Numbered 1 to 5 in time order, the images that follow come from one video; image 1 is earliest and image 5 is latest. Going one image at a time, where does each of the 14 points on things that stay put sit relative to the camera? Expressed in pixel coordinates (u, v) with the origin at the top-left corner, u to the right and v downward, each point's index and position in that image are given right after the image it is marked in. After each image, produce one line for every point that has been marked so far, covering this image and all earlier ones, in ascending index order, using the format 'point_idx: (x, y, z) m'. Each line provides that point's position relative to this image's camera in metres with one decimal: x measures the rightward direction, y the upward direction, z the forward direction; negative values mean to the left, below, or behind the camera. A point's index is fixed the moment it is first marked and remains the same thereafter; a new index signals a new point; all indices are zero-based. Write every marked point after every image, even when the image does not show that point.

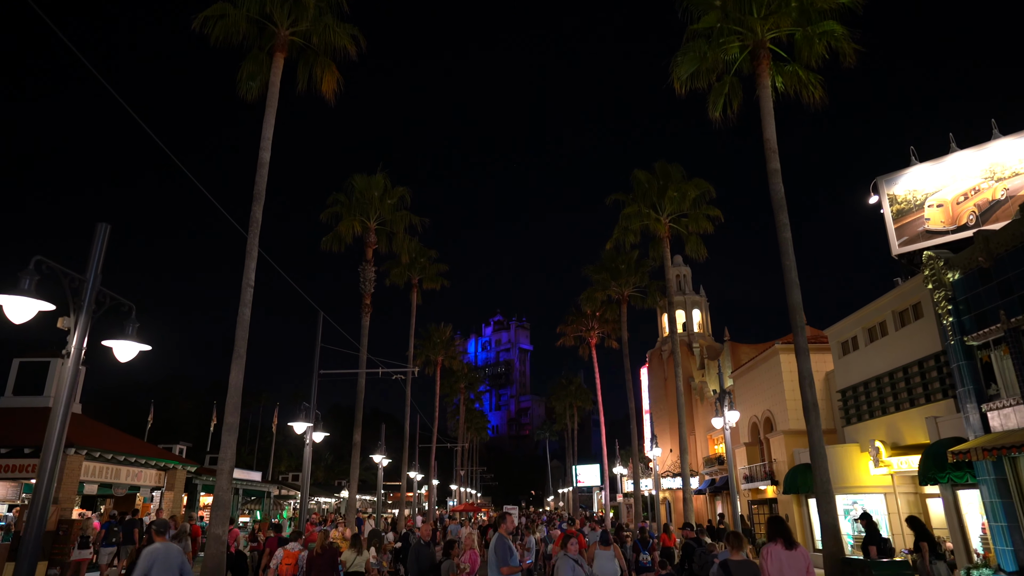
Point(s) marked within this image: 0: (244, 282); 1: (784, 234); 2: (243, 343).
0: (-6.3, +0.2, +15.3) m
1: (+6.4, +1.3, +15.1) m
2: (-6.2, -1.3, +14.8) m
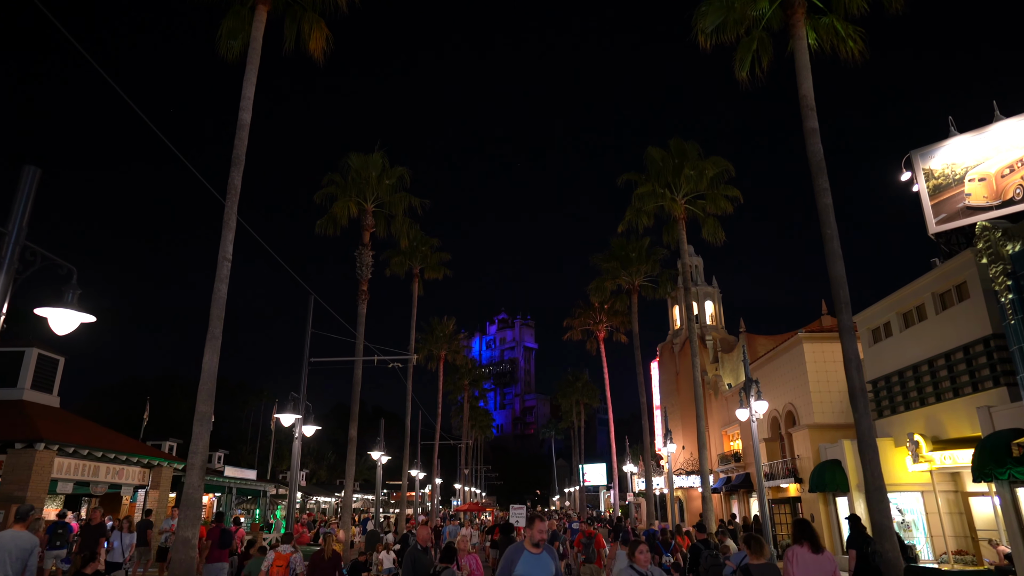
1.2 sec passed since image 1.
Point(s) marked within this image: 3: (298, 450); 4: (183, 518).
0: (-6.2, +0.7, +13.7) m
1: (+6.5, +1.9, +13.5) m
2: (-6.0, -0.7, +13.2) m
3: (-6.0, -4.6, +18.0) m
4: (-6.1, -4.3, +11.9) m
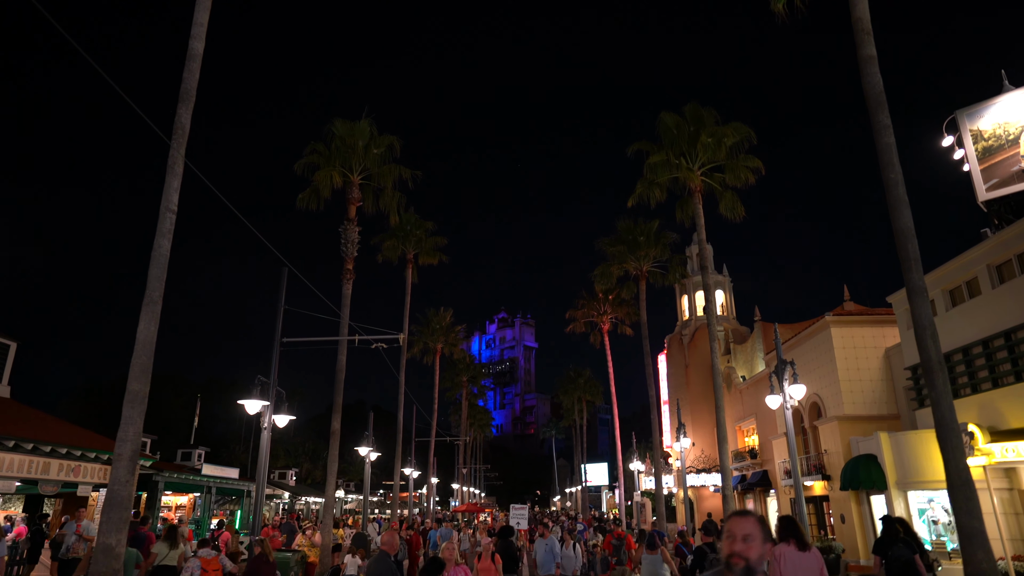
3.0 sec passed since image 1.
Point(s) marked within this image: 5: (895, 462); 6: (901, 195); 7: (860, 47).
0: (-6.2, +1.5, +11.5) m
1: (+6.5, +2.6, +11.3) m
2: (-6.0, +0.1, +11.0) m
3: (-6.0, -3.8, +15.8) m
4: (-6.1, -3.5, +9.7) m
5: (+11.6, -5.3, +19.6) m
6: (+6.6, +1.6, +11.0) m
7: (+6.4, +4.4, +11.8) m
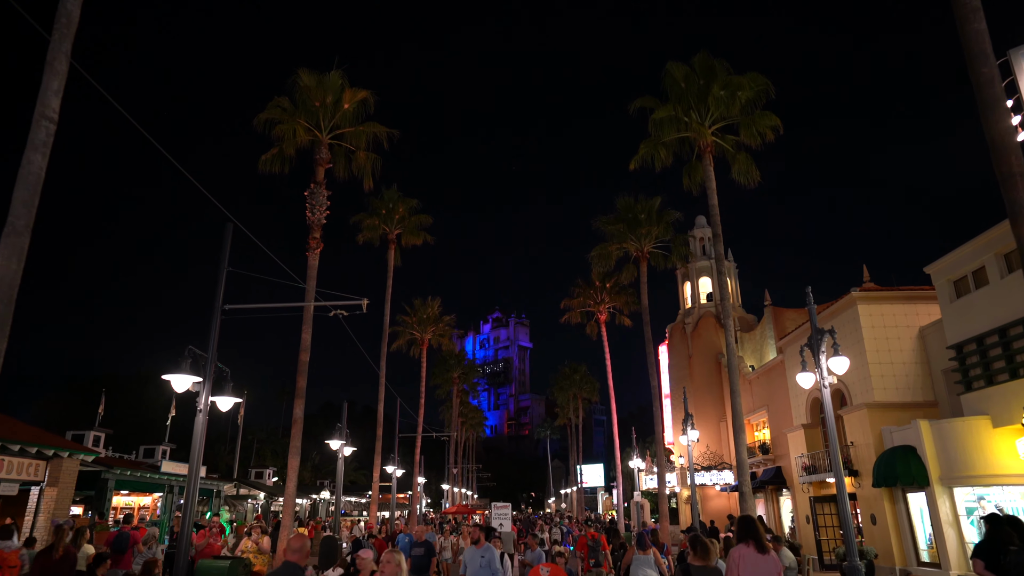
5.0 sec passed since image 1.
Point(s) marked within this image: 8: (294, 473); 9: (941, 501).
0: (-6.5, +2.4, +8.9) m
1: (+6.3, +3.6, +8.7) m
2: (-6.3, +1.0, +8.3) m
3: (-6.3, -2.9, +13.1) m
4: (-6.4, -2.5, +7.0) m
5: (+11.3, -4.4, +17.1) m
6: (+6.3, +2.5, +8.4) m
7: (+6.1, +5.4, +9.3) m
8: (-6.3, -5.4, +18.7) m
9: (+11.2, -5.5, +16.8) m
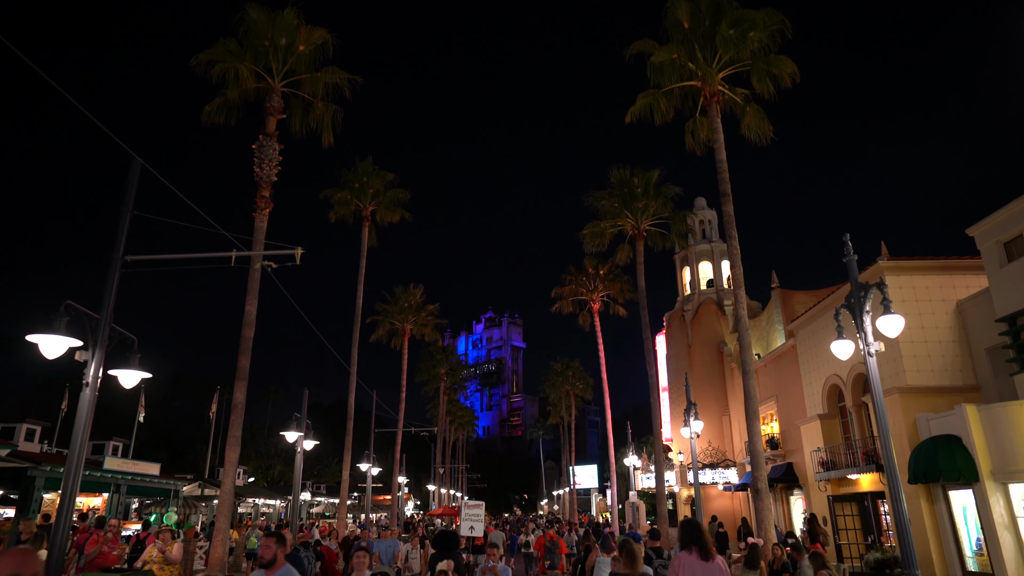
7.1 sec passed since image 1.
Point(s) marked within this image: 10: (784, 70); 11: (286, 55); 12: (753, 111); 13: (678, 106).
0: (-7.0, +3.4, +6.2) m
1: (+5.8, +4.5, +6.1) m
2: (-6.8, +2.0, +5.6) m
3: (-6.9, -1.9, +10.4) m
4: (-6.8, -1.6, +4.3) m
5: (+10.7, -3.5, +14.6) m
6: (+5.9, +3.4, +5.9) m
7: (+5.6, +6.3, +6.7) m
8: (-6.8, -4.5, +16.0) m
9: (+10.6, -4.6, +14.2) m
10: (+7.6, +6.1, +18.1) m
11: (-6.3, +6.6, +18.2) m
12: (+7.1, +5.2, +19.1) m
13: (+5.0, +5.4, +19.3) m
